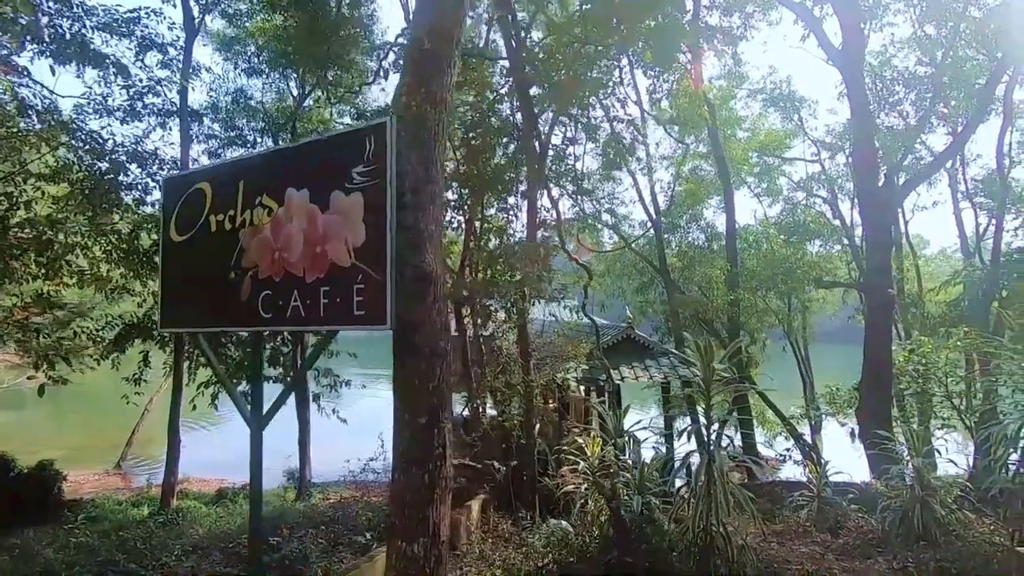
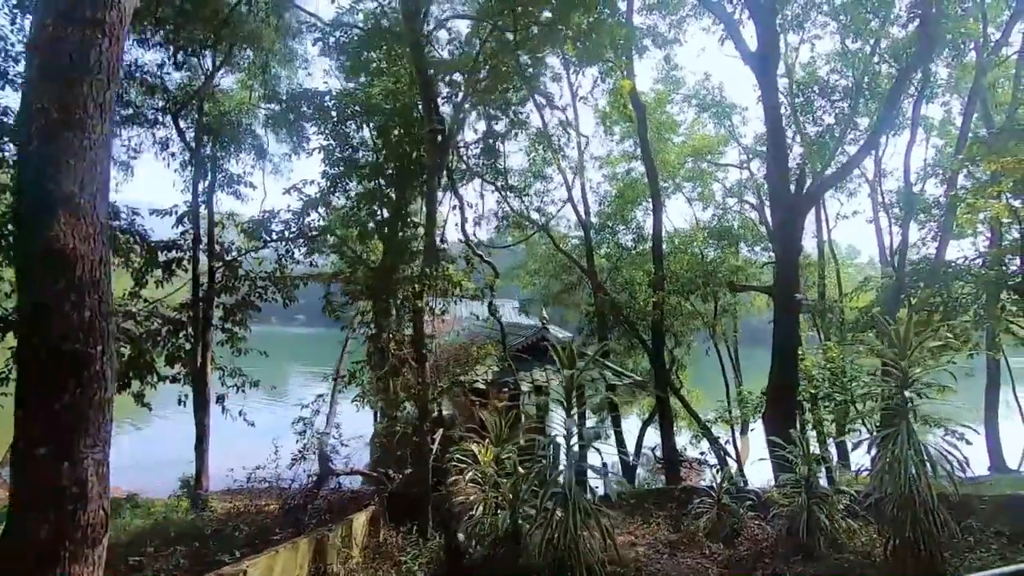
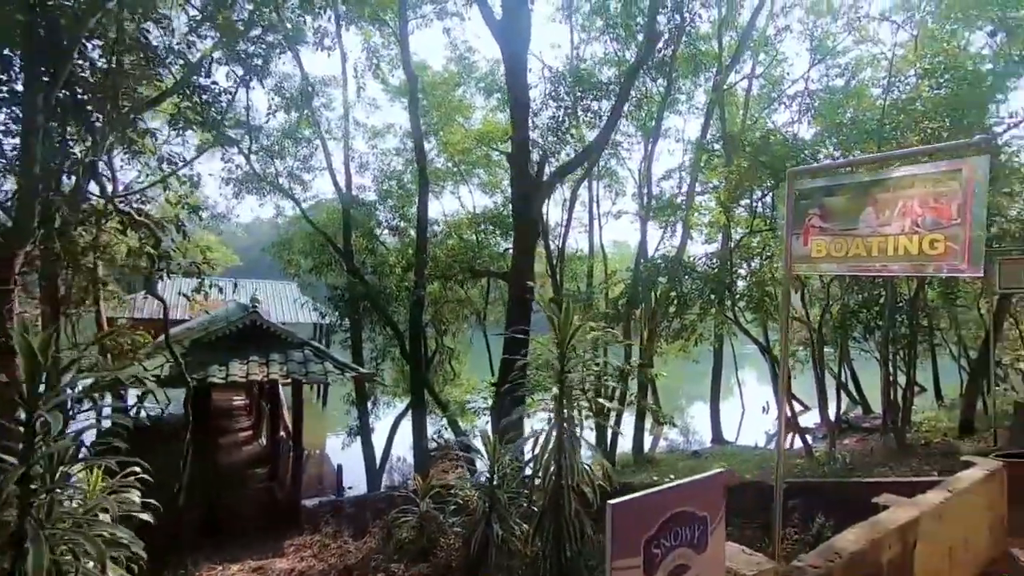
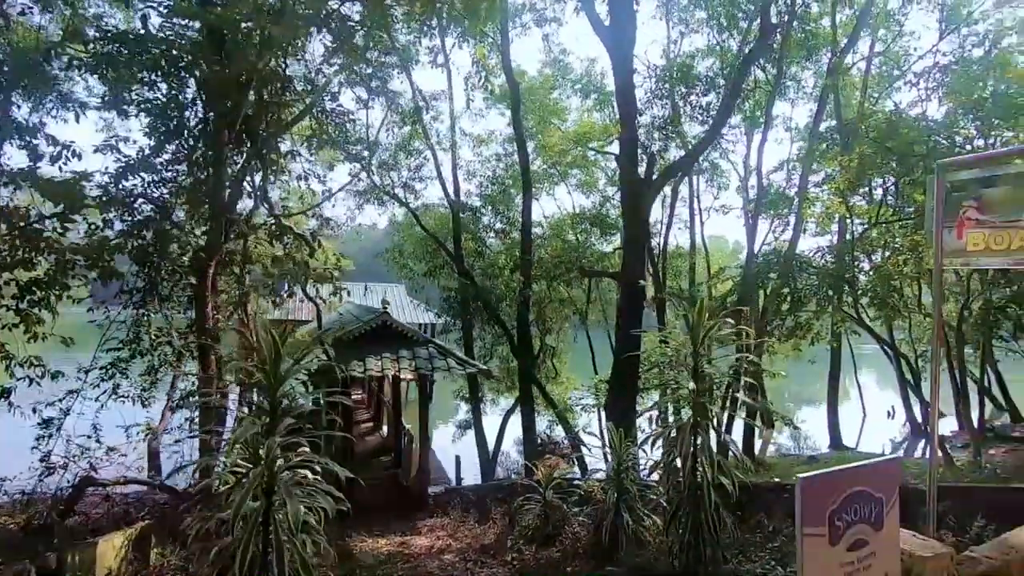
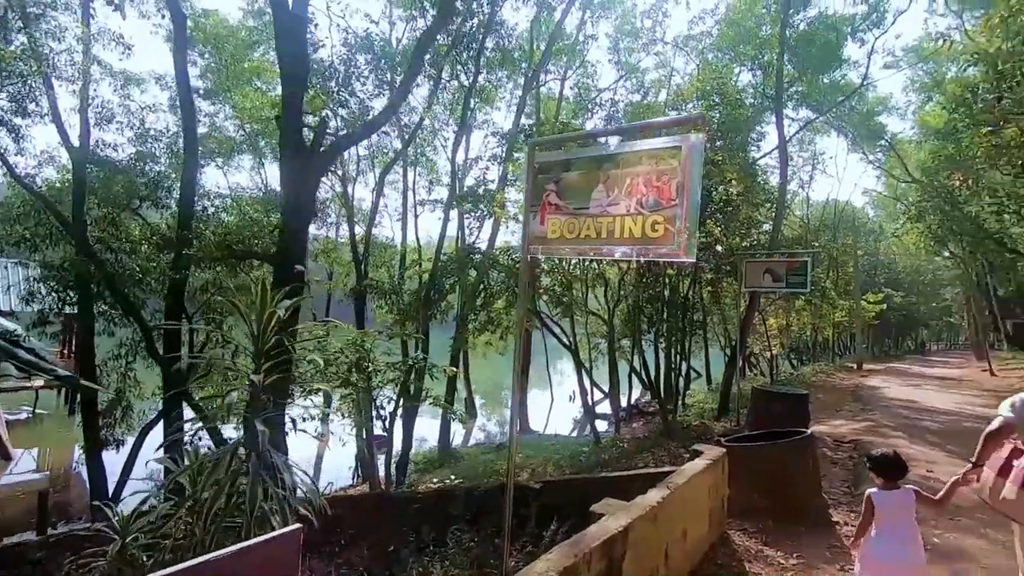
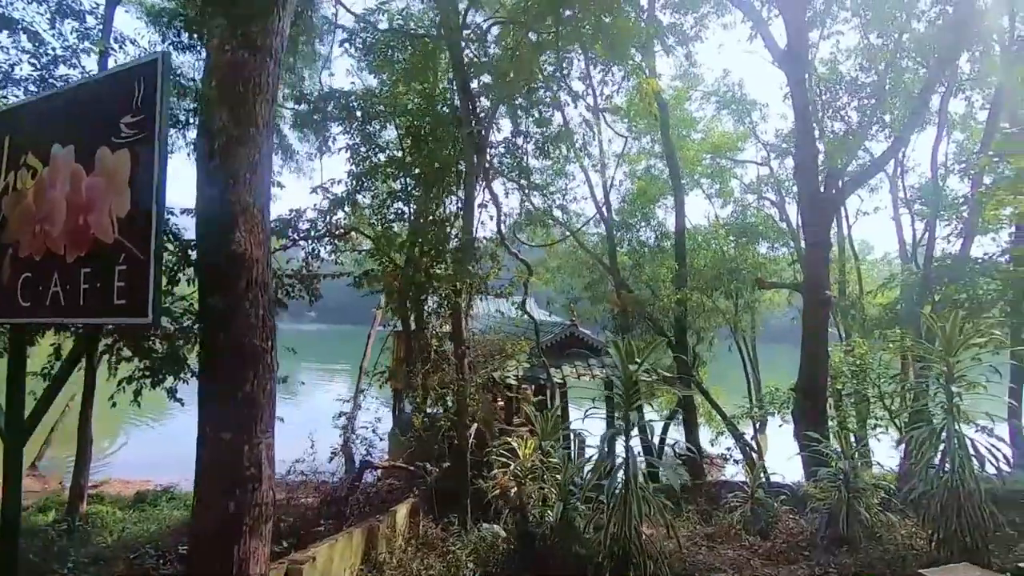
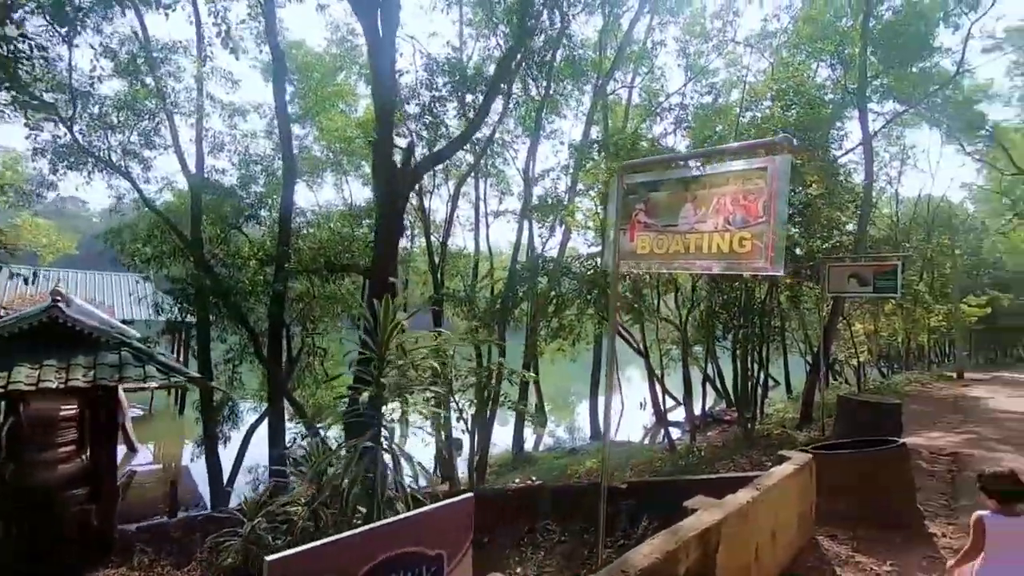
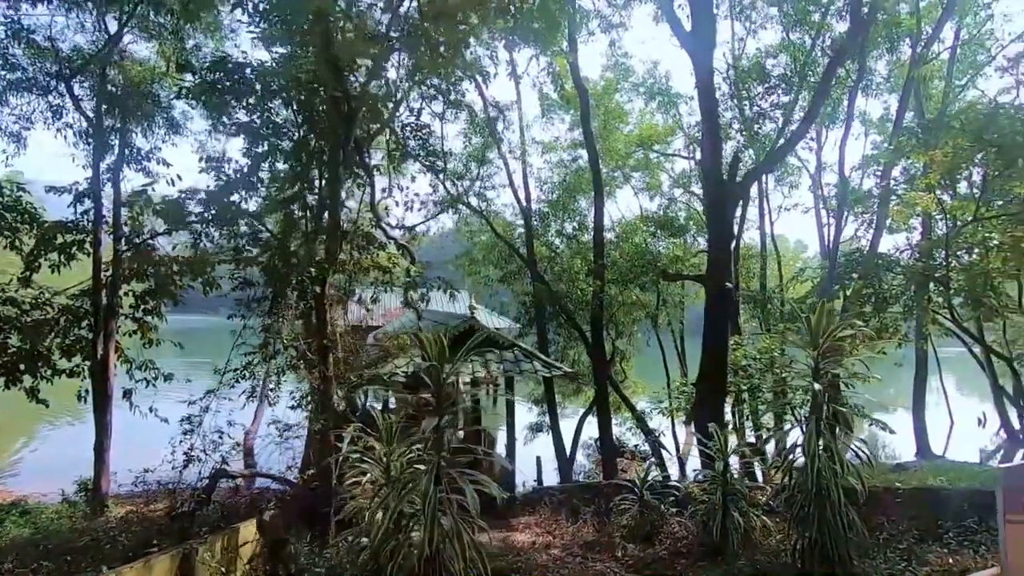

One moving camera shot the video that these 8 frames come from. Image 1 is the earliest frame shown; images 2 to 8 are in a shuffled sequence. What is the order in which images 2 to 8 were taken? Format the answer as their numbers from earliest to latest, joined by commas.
6, 2, 8, 4, 3, 7, 5
